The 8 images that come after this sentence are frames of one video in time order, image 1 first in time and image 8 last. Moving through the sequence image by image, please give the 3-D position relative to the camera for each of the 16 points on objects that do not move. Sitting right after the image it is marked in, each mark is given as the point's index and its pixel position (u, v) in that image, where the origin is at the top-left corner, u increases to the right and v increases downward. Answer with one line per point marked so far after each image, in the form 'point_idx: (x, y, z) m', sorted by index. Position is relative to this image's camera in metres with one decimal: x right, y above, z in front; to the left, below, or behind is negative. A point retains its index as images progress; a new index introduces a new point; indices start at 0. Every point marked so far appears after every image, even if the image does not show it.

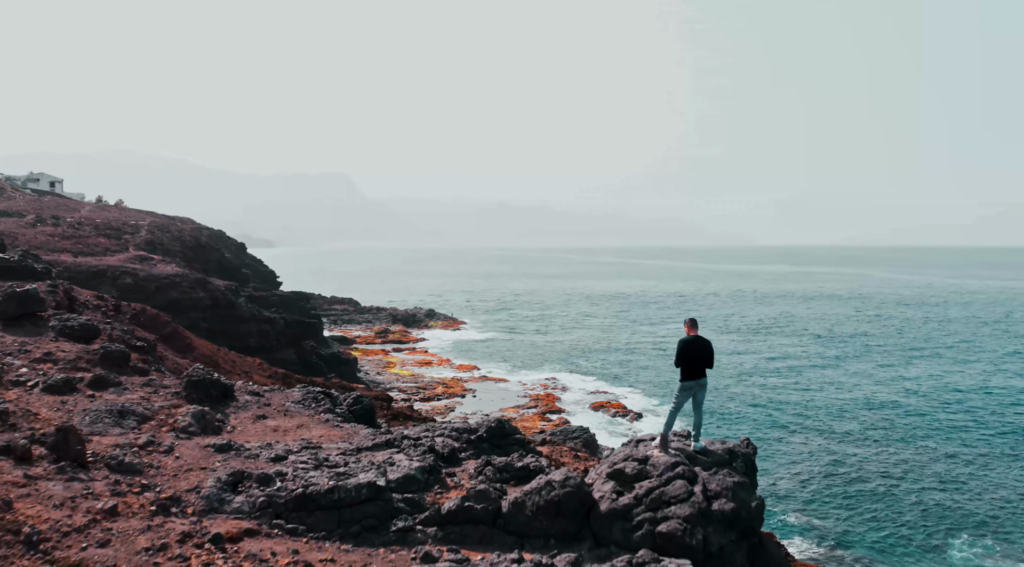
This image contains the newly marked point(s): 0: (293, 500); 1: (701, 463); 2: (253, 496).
0: (-3.4, -3.4, +12.6) m
1: (+3.0, -2.8, +13.3) m
2: (-4.1, -3.4, +13.0) m
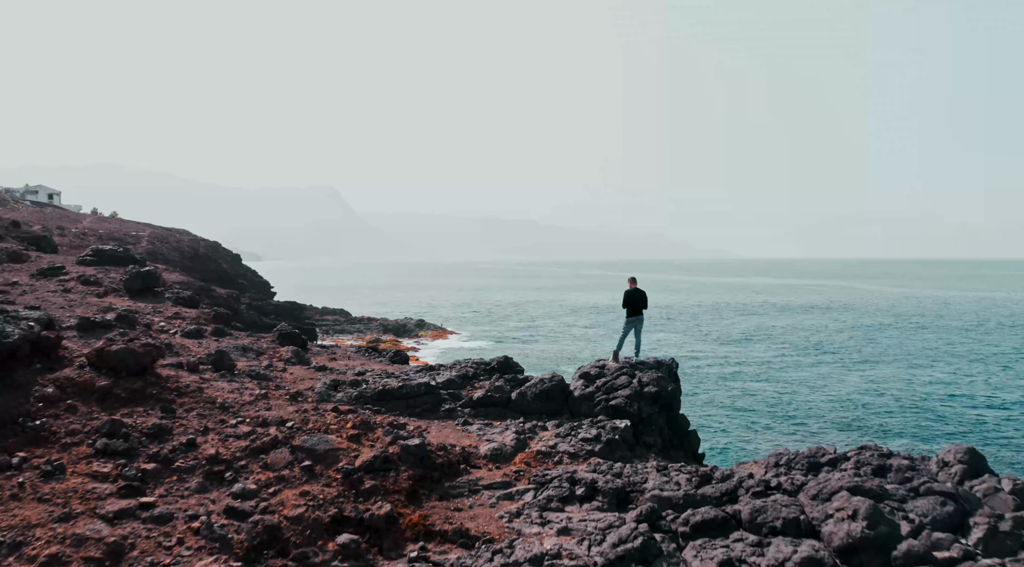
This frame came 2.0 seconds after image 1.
0: (-3.3, -2.7, +19.4) m
1: (+3.1, -2.1, +20.3) m
2: (-4.0, -2.6, +19.9) m
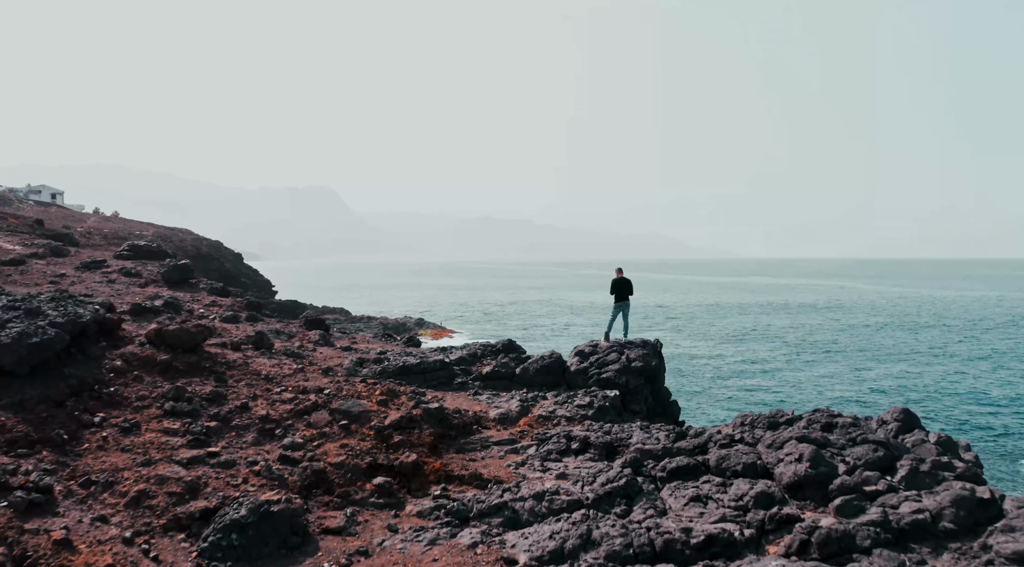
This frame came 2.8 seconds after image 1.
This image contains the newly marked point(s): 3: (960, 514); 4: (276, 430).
0: (-3.2, -2.3, +22.2) m
1: (+3.2, -1.8, +23.1) m
2: (-3.9, -2.3, +22.7) m
3: (+7.6, -3.9, +13.5) m
4: (-5.3, -3.3, +18.3) m
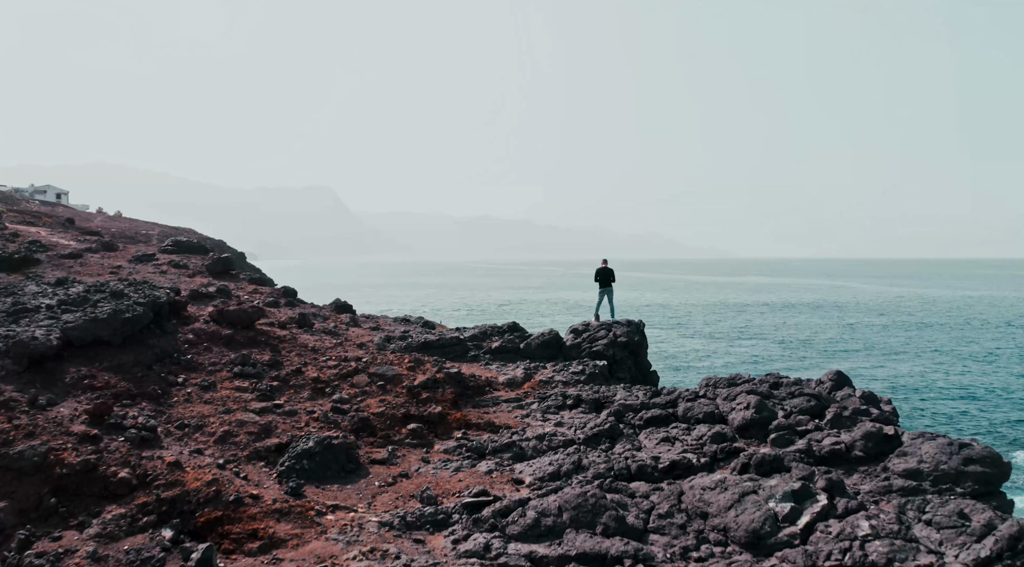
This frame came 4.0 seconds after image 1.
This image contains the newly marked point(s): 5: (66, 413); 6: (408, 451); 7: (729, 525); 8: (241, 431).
0: (-3.0, -2.0, +26.3) m
1: (+3.4, -1.4, +27.2) m
2: (-3.7, -1.9, +26.7) m
3: (+7.8, -3.5, +17.6) m
4: (-5.1, -2.9, +22.4) m
5: (-10.6, -3.1, +19.3) m
6: (-2.6, -4.1, +19.9) m
7: (+4.1, -4.5, +15.1) m
8: (-6.6, -3.6, +19.6) m
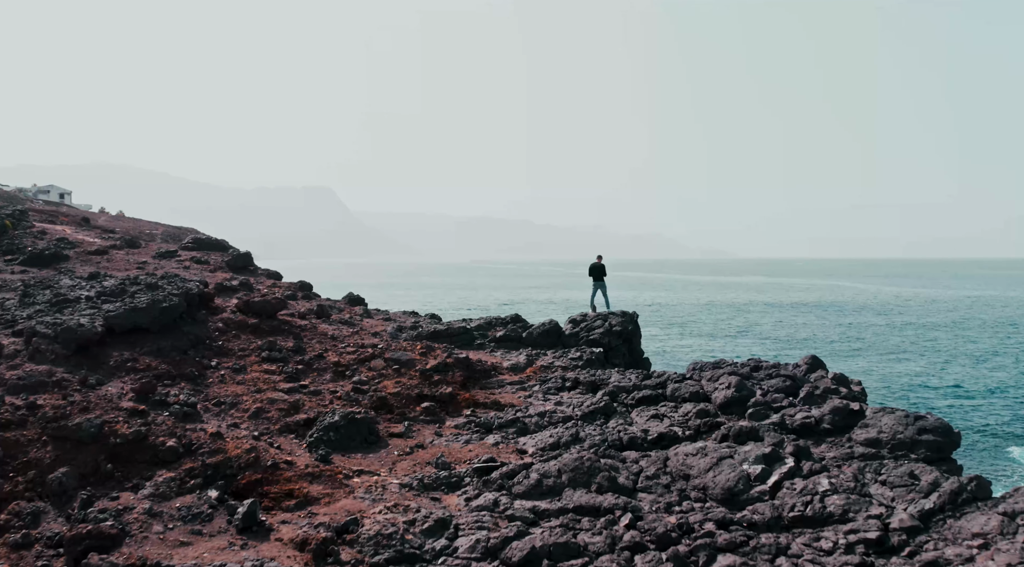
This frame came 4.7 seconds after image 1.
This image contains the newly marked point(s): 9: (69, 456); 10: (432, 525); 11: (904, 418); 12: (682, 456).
0: (-2.9, -1.7, +28.4) m
1: (+3.5, -1.2, +29.3) m
2: (-3.6, -1.7, +28.9) m
3: (+7.9, -3.3, +19.8) m
4: (-5.0, -2.7, +24.5) m
5: (-10.5, -2.9, +21.4) m
6: (-2.5, -3.9, +22.0) m
7: (+4.2, -4.3, +17.2) m
8: (-6.5, -3.3, +21.7) m
9: (-10.5, -4.1, +19.1) m
10: (-1.6, -4.8, +16.3) m
11: (+9.3, -3.2, +19.1) m
12: (+3.9, -3.9, +18.4) m
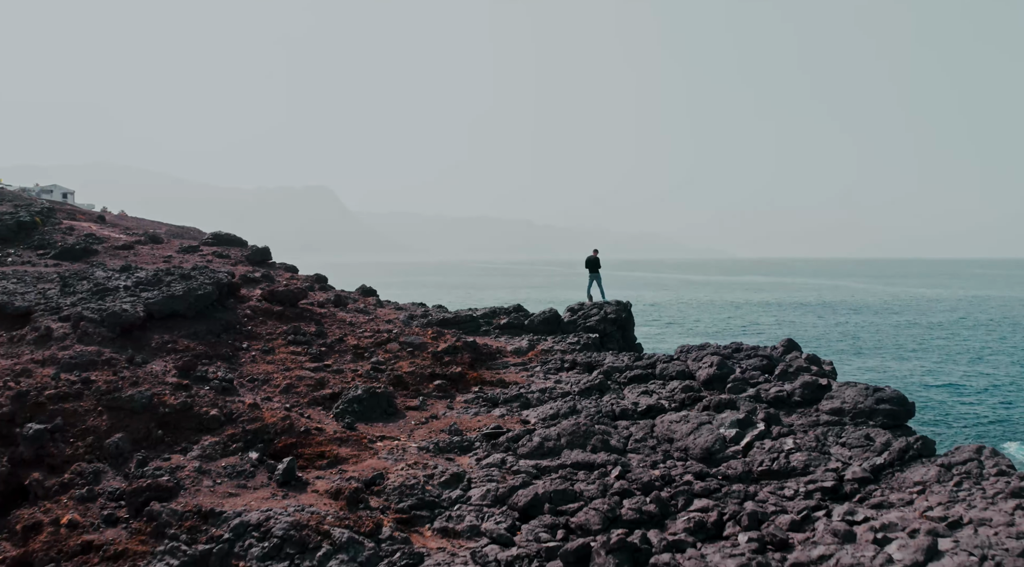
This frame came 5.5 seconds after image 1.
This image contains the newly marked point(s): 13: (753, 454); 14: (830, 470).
0: (-2.8, -1.4, +30.8) m
1: (+3.6, -0.8, +31.7) m
2: (-3.5, -1.4, +31.3) m
3: (+8.0, -3.0, +22.2) m
4: (-4.9, -2.3, +26.9) m
5: (-10.4, -2.5, +23.8) m
6: (-2.3, -3.5, +24.4) m
7: (+4.3, -3.9, +19.6) m
8: (-6.3, -3.0, +24.1) m
9: (-10.3, -3.7, +21.5) m
10: (-1.5, -4.5, +18.7) m
11: (+9.4, -2.8, +21.5) m
12: (+4.0, -3.6, +20.9) m
13: (+5.6, -4.0, +18.8) m
14: (+7.0, -4.1, +17.9) m
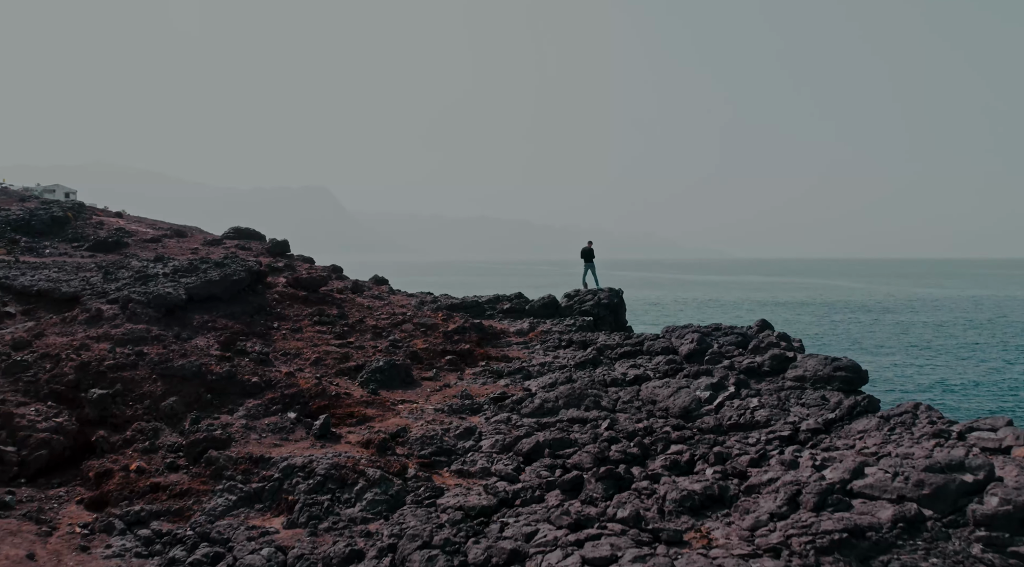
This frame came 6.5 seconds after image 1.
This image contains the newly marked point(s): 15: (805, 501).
0: (-2.7, -0.9, +33.9) m
1: (+3.7, -0.3, +34.8) m
2: (-3.4, -0.9, +34.4) m
3: (+8.2, -2.5, +25.3) m
4: (-4.8, -1.8, +30.0) m
5: (-10.3, -2.0, +26.8) m
6: (-2.2, -3.0, +27.5) m
7: (+4.4, -3.4, +22.7) m
8: (-6.2, -2.5, +27.2) m
9: (-10.2, -3.2, +24.6) m
10: (-1.3, -4.0, +21.8) m
11: (+9.5, -2.3, +24.6) m
12: (+4.1, -3.1, +24.0) m
13: (+5.7, -3.5, +21.9) m
14: (+7.2, -3.6, +21.0) m
15: (+5.5, -4.1, +15.2) m
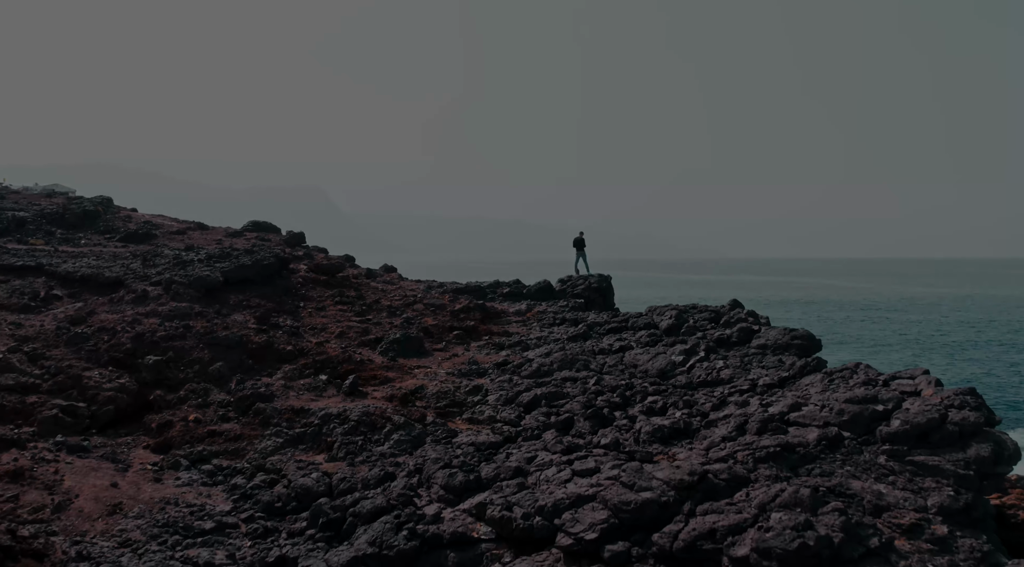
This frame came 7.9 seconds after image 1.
0: (-2.7, -0.2, +37.6) m
1: (+3.7, +0.3, +38.6) m
2: (-3.4, -0.2, +38.1) m
3: (+8.2, -1.8, +29.1) m
4: (-4.8, -1.1, +33.7) m
5: (-10.2, -1.3, +30.5) m
6: (-2.2, -2.4, +31.2) m
7: (+4.5, -2.8, +26.5) m
8: (-6.2, -1.8, +30.9) m
9: (-10.2, -2.5, +28.2) m
10: (-1.3, -3.3, +25.5) m
11: (+9.5, -1.7, +28.4) m
12: (+4.1, -2.4, +27.7) m
13: (+5.8, -2.8, +25.7) m
14: (+7.2, -2.9, +24.8) m
15: (+5.6, -3.4, +19.0) m
